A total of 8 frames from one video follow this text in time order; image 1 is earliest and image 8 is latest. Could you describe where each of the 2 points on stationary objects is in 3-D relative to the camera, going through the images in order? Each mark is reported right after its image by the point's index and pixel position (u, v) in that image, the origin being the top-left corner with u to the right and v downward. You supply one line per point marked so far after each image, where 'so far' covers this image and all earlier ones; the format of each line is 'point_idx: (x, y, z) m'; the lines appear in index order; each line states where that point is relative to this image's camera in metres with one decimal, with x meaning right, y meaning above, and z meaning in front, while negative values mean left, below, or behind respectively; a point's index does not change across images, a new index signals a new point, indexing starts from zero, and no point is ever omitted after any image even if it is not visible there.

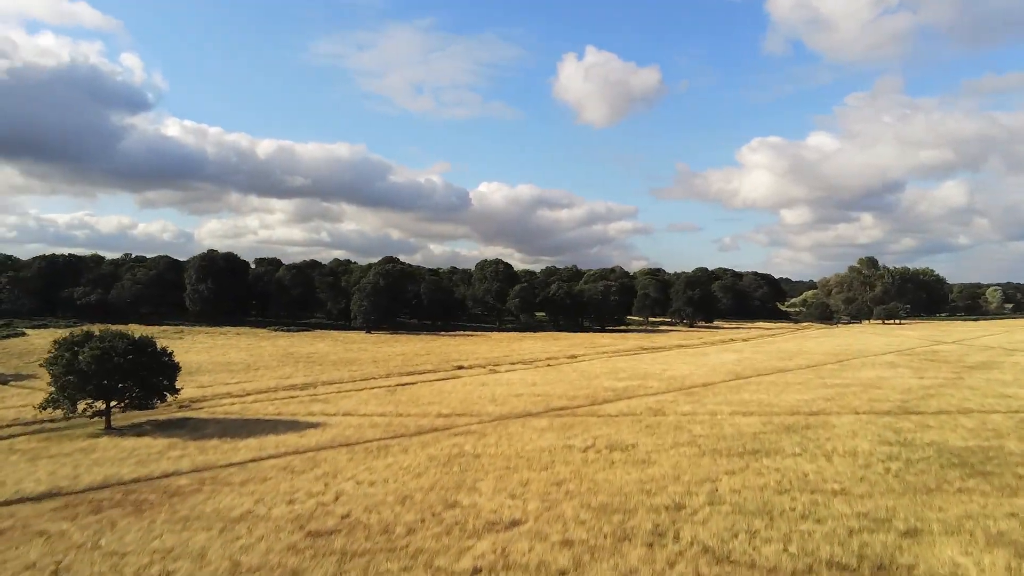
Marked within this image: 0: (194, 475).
0: (-6.8, -4.0, +15.7) m
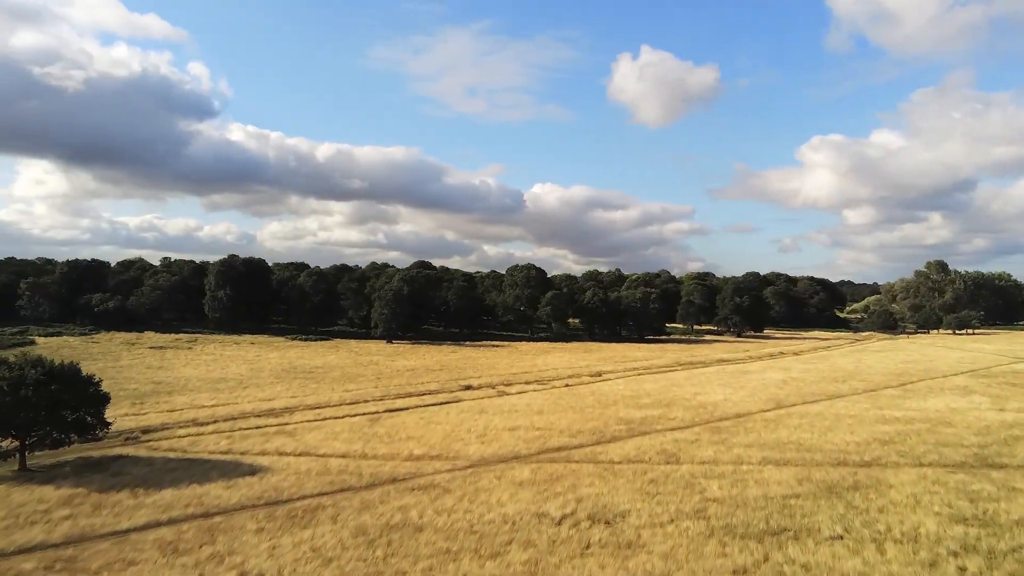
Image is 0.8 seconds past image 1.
0: (-7.8, -4.5, +12.4) m
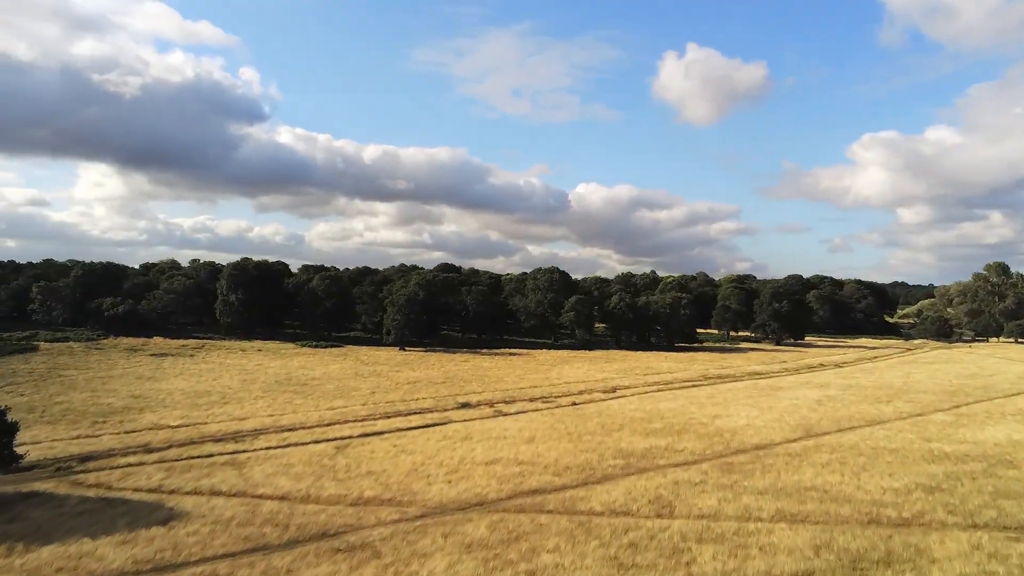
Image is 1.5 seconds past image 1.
0: (-9.1, -4.9, +9.9) m
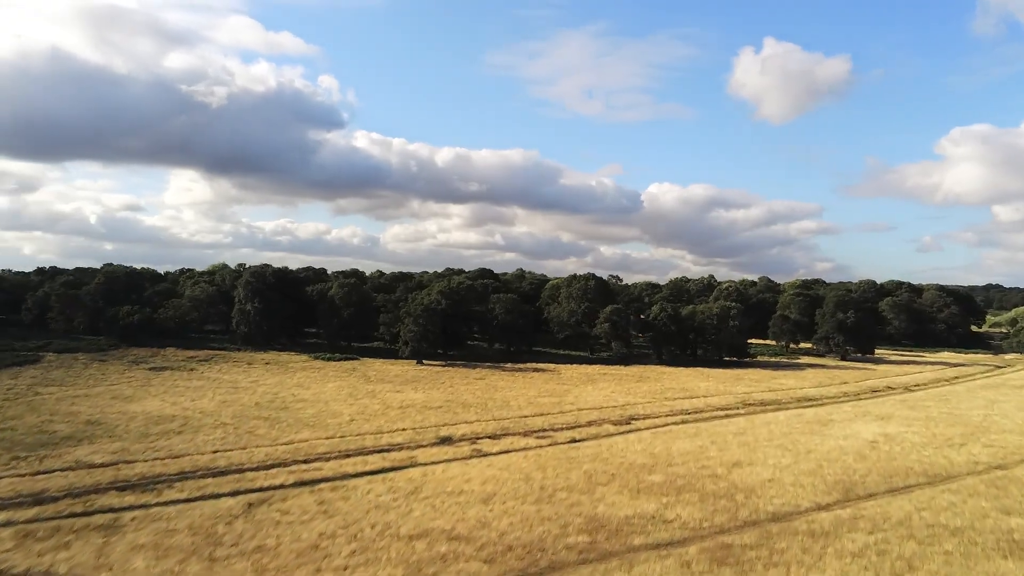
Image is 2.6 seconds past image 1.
0: (-11.6, -5.4, +6.4) m
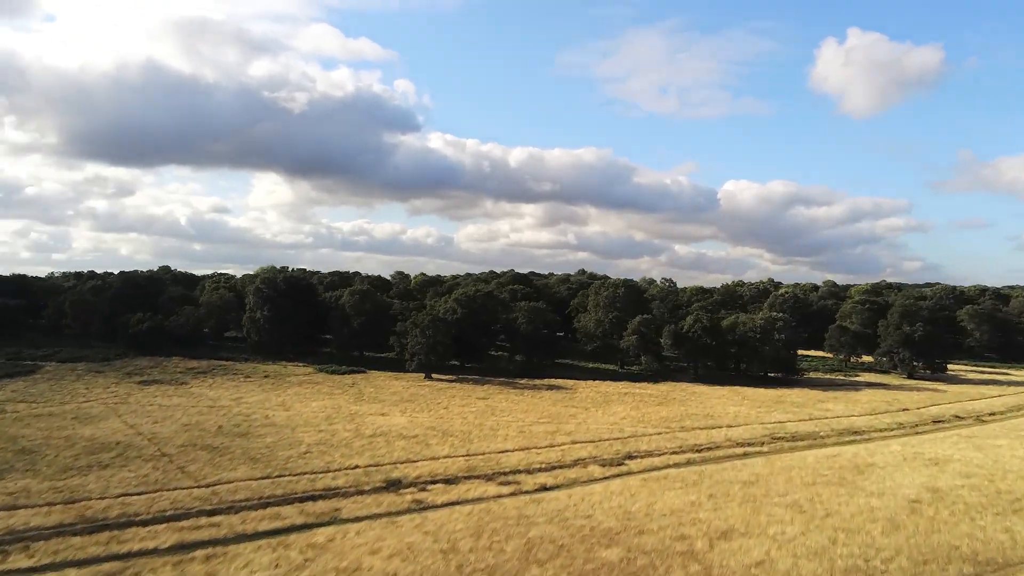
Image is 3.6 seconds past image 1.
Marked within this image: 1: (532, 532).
0: (-14.9, -6.0, +3.5) m
1: (+0.6, -6.3, +18.8) m
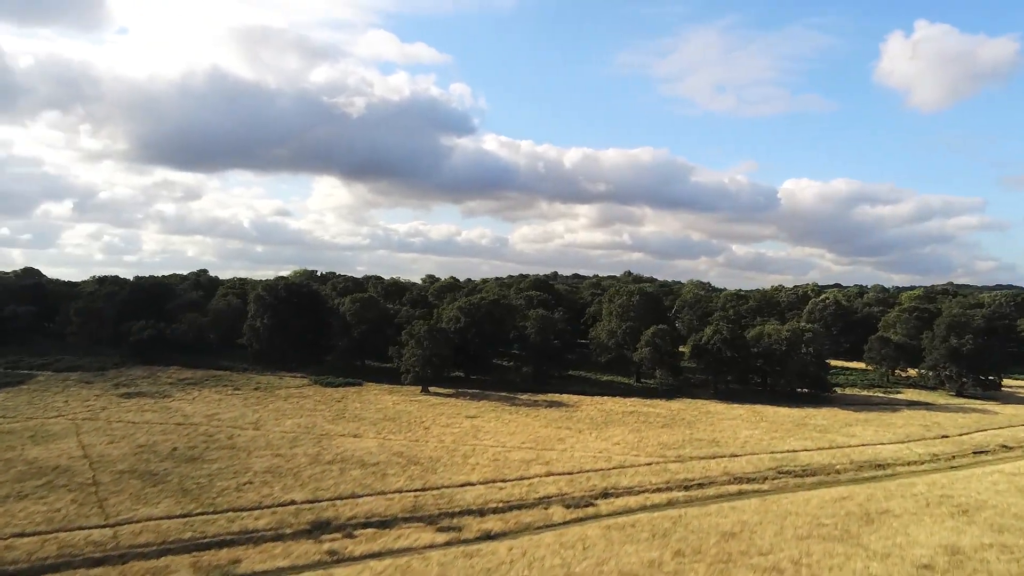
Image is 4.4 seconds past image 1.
0: (-17.9, -6.5, +1.7) m
1: (-1.3, -6.8, +15.9) m
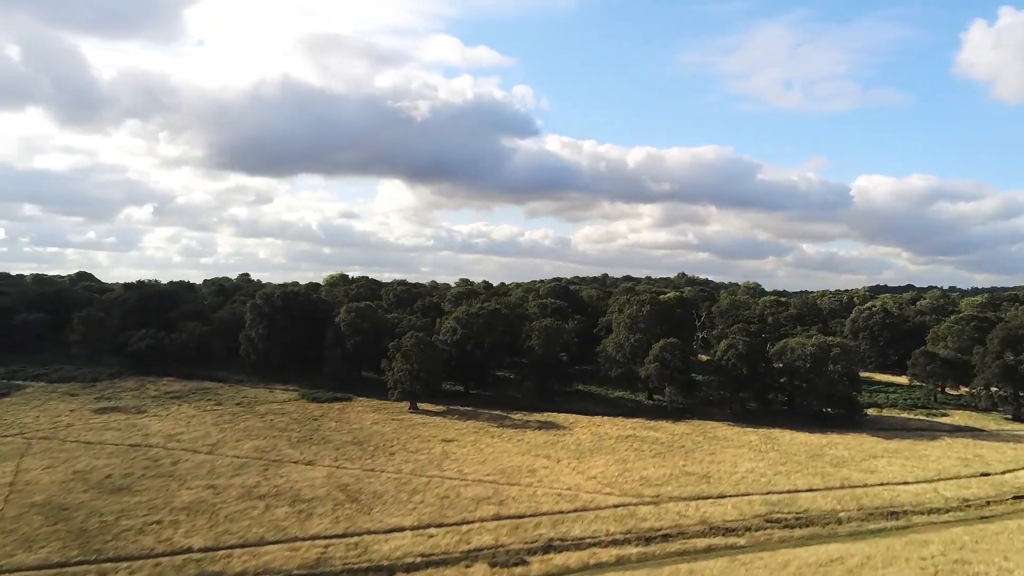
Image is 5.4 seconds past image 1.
0: (-21.8, -7.1, +0.1) m
1: (-4.1, -7.3, +12.9) m
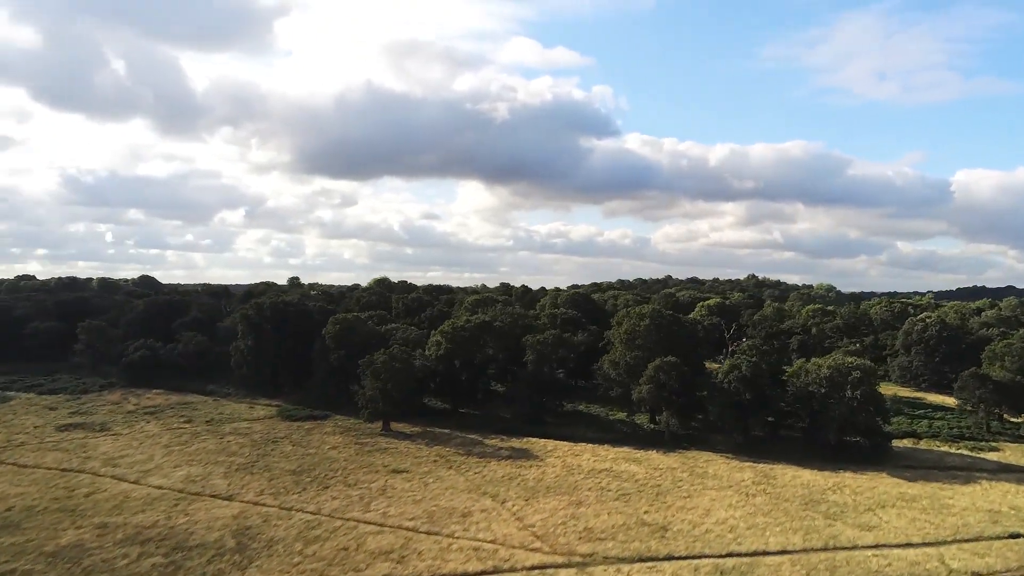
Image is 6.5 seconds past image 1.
0: (-27.2, -7.8, -0.8) m
1: (-8.3, -8.0, +10.0) m
